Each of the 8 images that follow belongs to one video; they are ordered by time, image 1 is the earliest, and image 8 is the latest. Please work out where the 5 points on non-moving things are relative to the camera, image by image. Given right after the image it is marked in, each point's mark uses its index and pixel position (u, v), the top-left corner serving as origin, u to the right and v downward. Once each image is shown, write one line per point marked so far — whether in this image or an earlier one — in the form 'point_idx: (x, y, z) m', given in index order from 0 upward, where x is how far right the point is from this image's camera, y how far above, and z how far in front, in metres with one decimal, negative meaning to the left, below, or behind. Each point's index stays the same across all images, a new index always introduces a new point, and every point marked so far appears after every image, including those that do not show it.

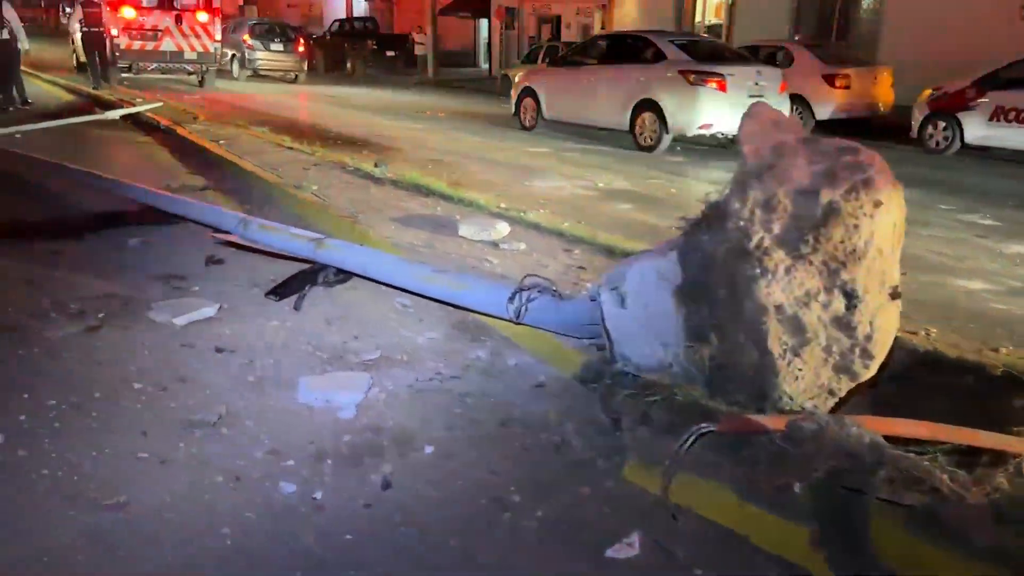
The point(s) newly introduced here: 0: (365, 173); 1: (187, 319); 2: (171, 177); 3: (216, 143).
0: (-1.8, +1.4, +9.9) m
1: (-2.1, -0.2, +5.2) m
2: (-4.3, +1.4, +10.3) m
3: (-4.3, +2.1, +12.0) m
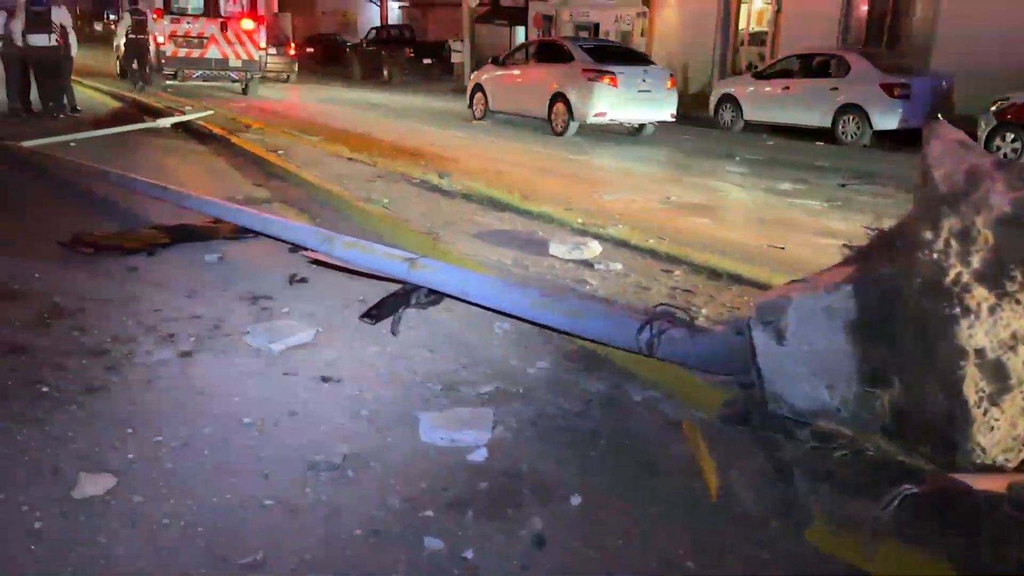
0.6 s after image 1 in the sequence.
0: (-1.0, +1.2, +9.7) m
1: (-1.4, -0.3, +4.9) m
2: (-3.4, +1.2, +10.0) m
3: (-3.4, +1.9, +11.8) m
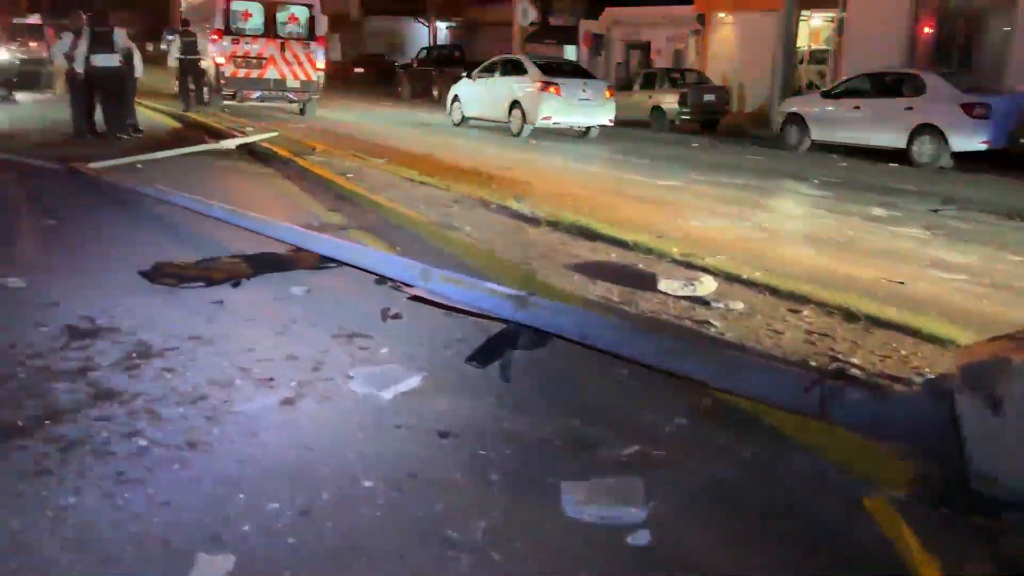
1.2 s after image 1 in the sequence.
0: (0.0, +0.9, +9.3) m
1: (-0.7, -0.6, +4.5) m
2: (-2.5, +0.9, +9.8) m
3: (-2.4, +1.6, +11.5) m
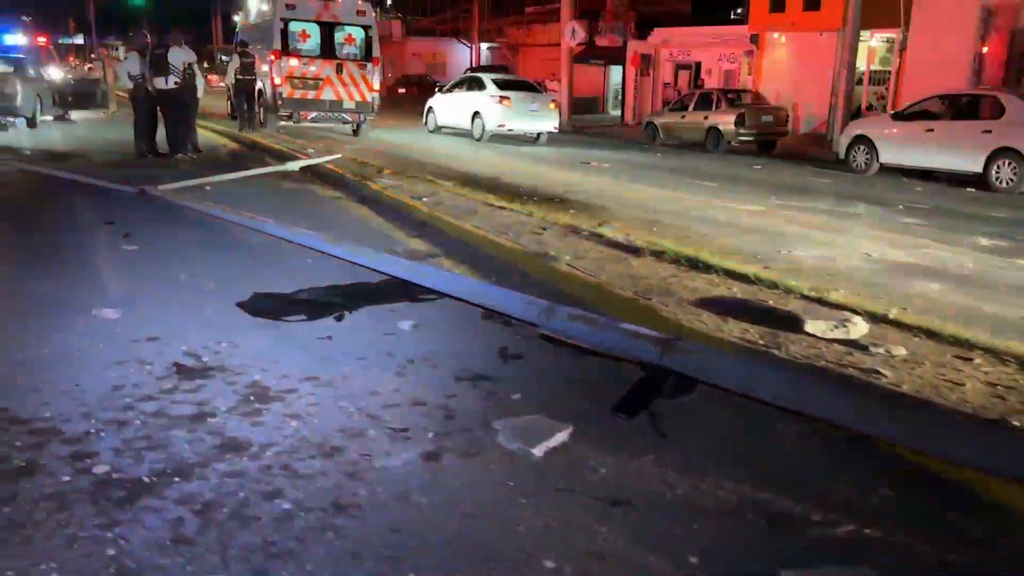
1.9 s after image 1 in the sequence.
0: (+1.0, +0.5, +8.8) m
1: (+0.2, -0.8, +4.1) m
2: (-1.4, +0.6, +9.4) m
3: (-1.3, +1.2, +11.2) m
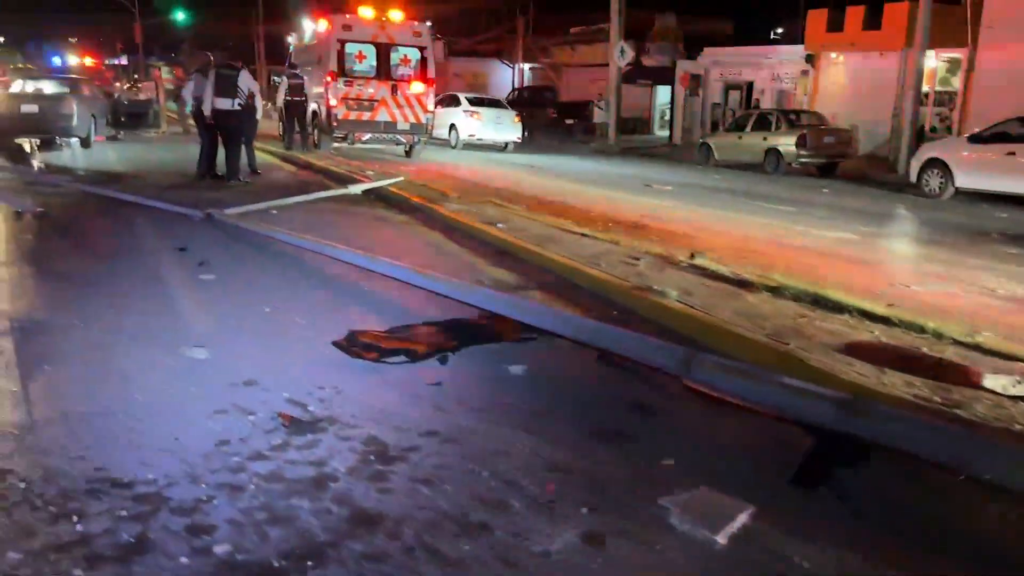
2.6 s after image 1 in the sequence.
0: (+1.9, +0.2, +8.2) m
1: (+0.9, -1.0, +3.5) m
2: (-0.5, +0.2, +8.9) m
3: (-0.2, +0.8, +10.7) m
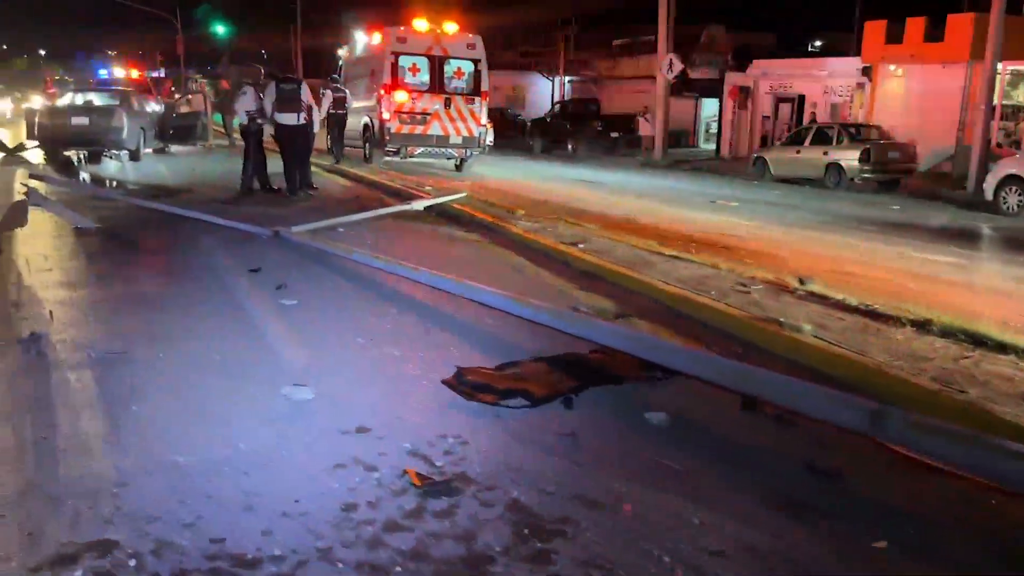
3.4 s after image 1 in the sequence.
0: (+2.9, -0.1, +7.6) m
1: (+1.7, -1.2, +2.9) m
2: (+0.5, 0.0, +8.3) m
3: (+0.8, +0.5, +10.1) m
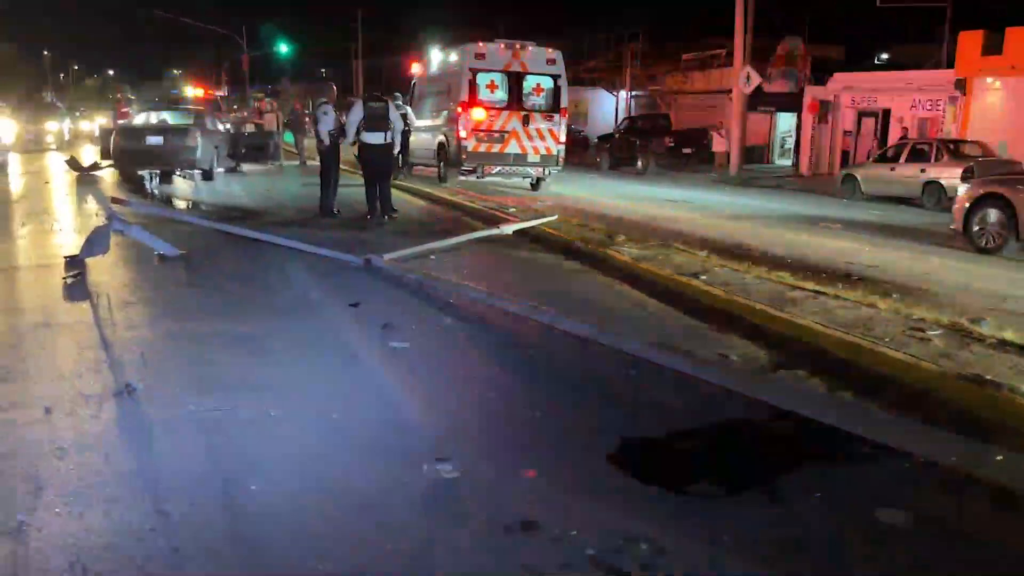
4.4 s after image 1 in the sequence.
0: (+4.0, -0.5, +6.5) m
1: (+2.5, -1.5, +1.8) m
2: (+1.7, -0.4, +7.4) m
3: (+2.1, +0.1, +9.2) m
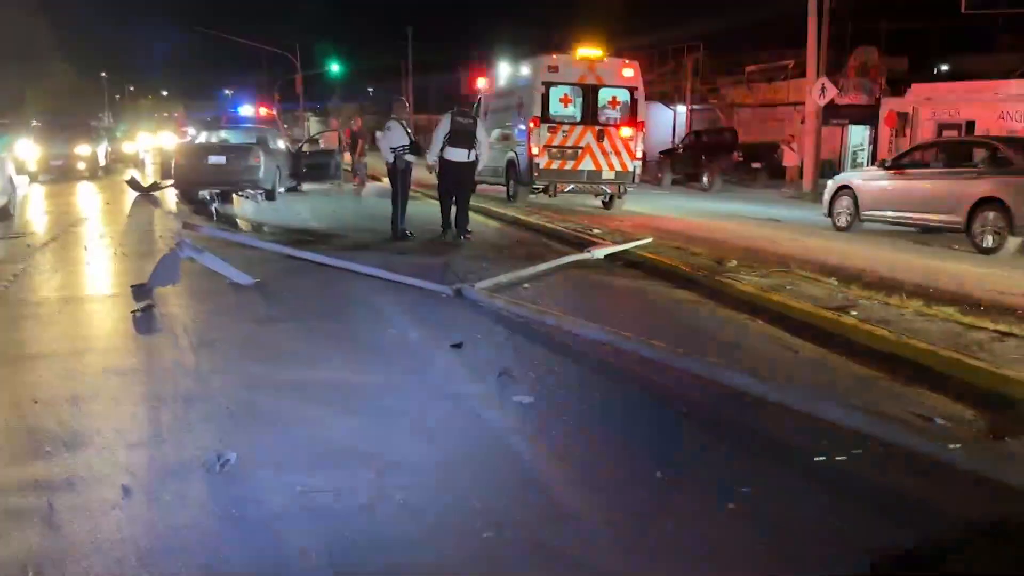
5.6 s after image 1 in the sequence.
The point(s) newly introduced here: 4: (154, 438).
0: (+5.0, -0.8, +5.1) m
1: (+3.3, -1.8, +0.5) m
2: (+2.8, -0.8, +6.1) m
3: (+3.3, -0.3, +7.9) m
4: (-2.3, -1.0, +5.2) m
